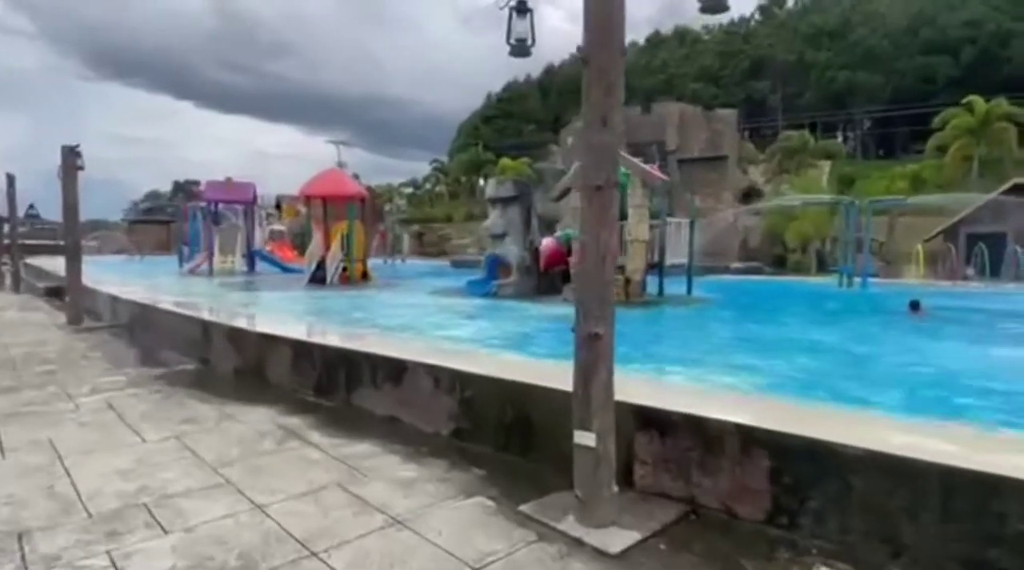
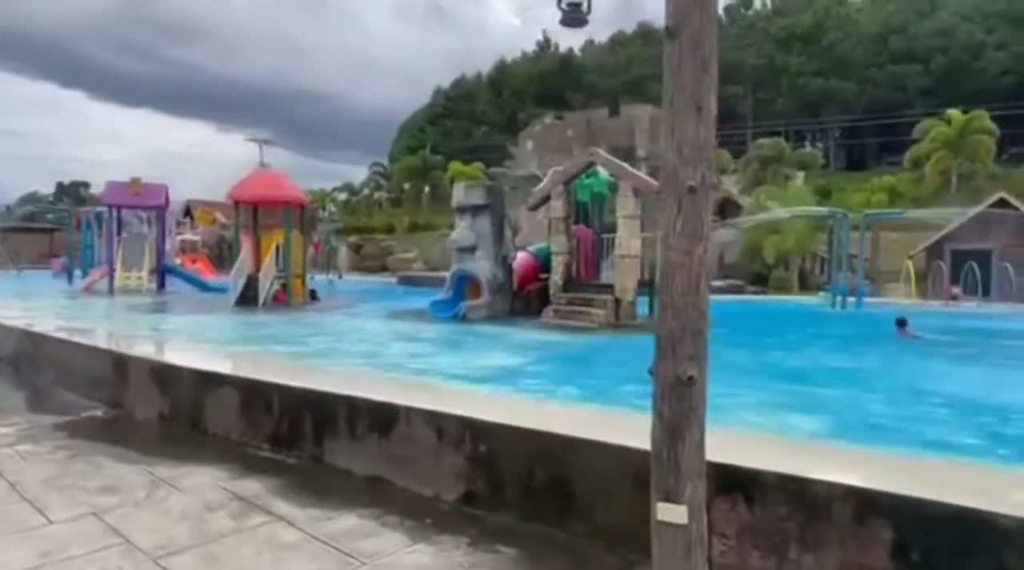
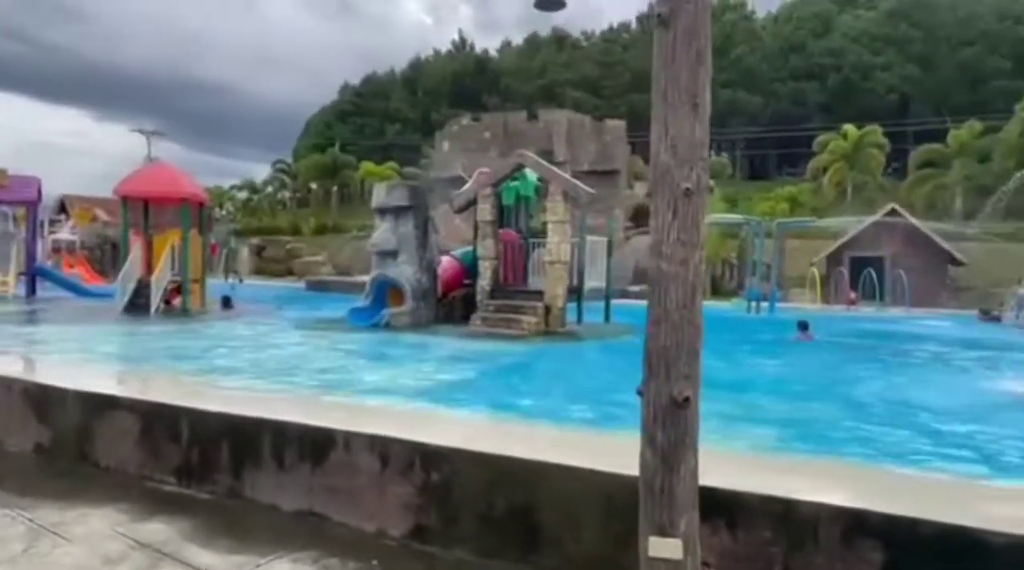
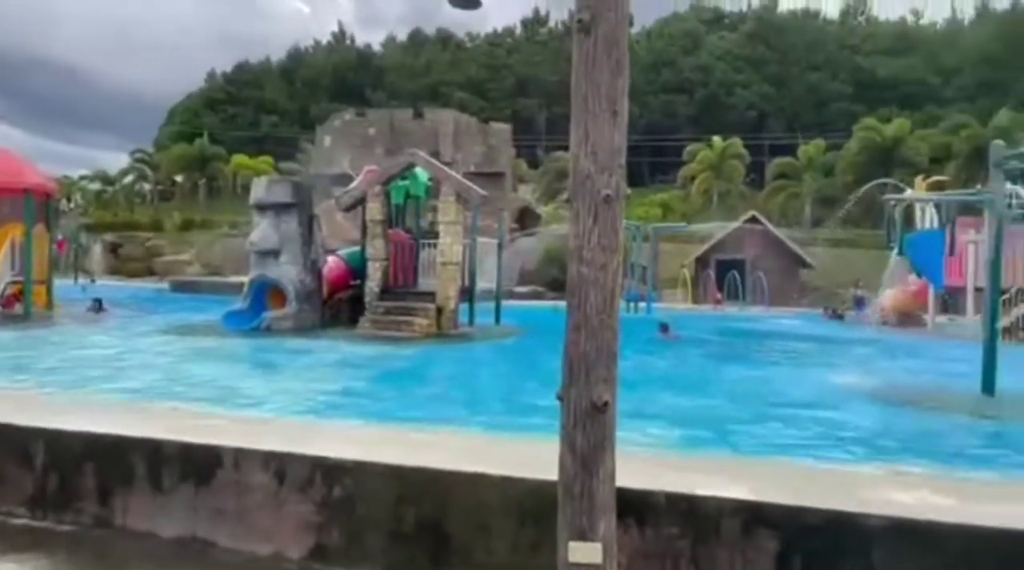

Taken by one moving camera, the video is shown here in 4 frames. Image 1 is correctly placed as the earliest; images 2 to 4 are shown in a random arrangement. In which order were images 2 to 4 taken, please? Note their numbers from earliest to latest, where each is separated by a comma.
2, 3, 4
